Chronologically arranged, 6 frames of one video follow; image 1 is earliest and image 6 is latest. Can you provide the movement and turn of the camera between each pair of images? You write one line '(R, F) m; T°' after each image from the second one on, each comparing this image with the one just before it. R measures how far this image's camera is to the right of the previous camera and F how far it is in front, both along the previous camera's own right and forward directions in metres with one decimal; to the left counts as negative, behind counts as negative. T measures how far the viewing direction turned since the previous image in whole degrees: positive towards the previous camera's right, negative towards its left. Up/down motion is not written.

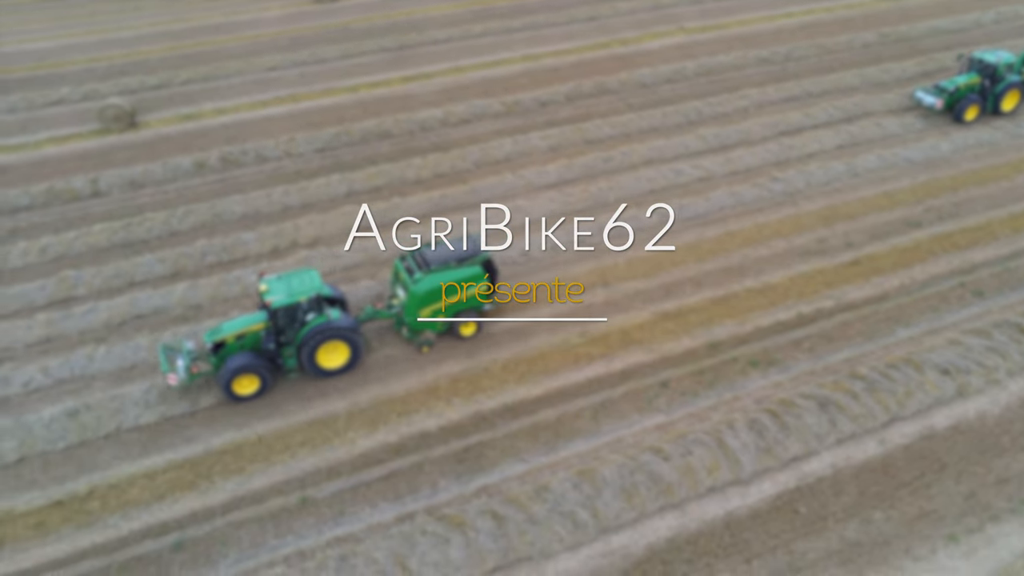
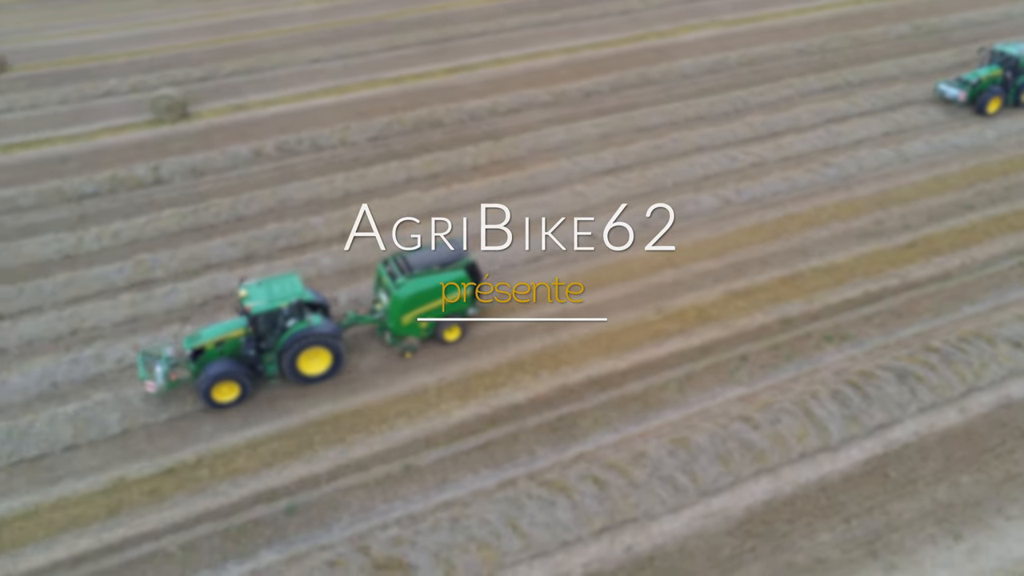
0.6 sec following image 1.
(-1.1, -0.3) m; 0°
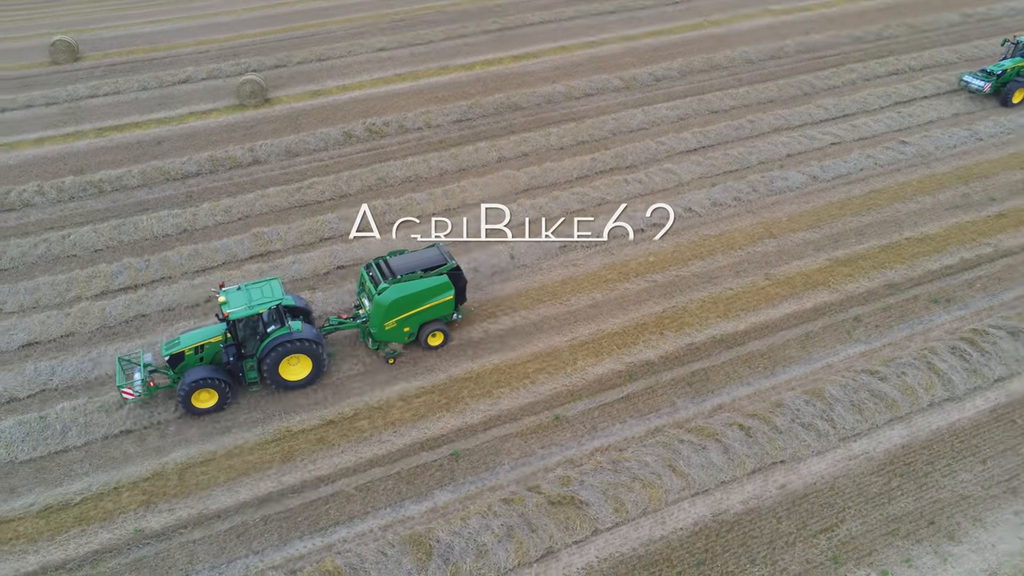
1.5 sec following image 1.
(-1.8, -0.6) m; 0°
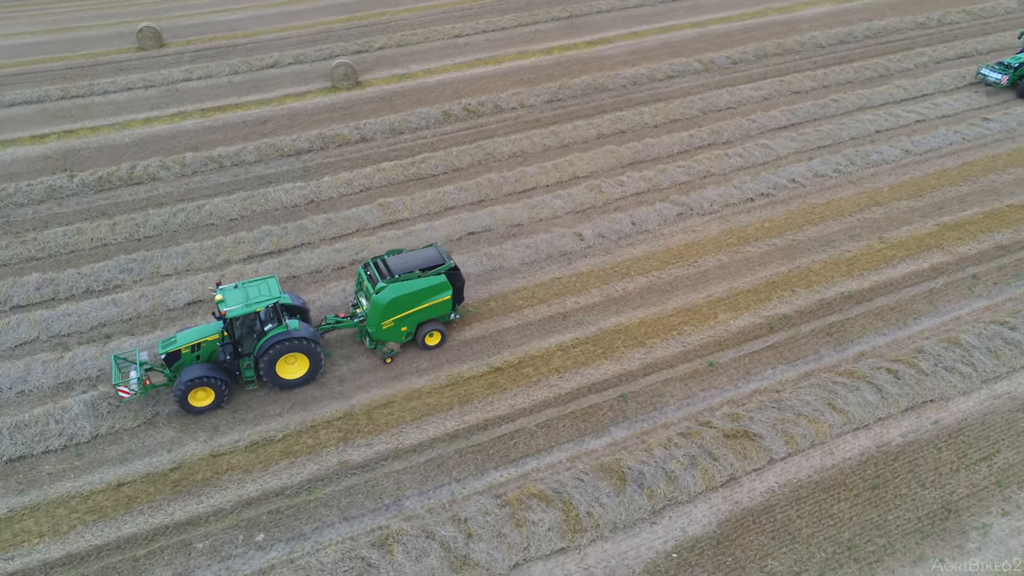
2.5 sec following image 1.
(-2.1, -0.7) m; 0°
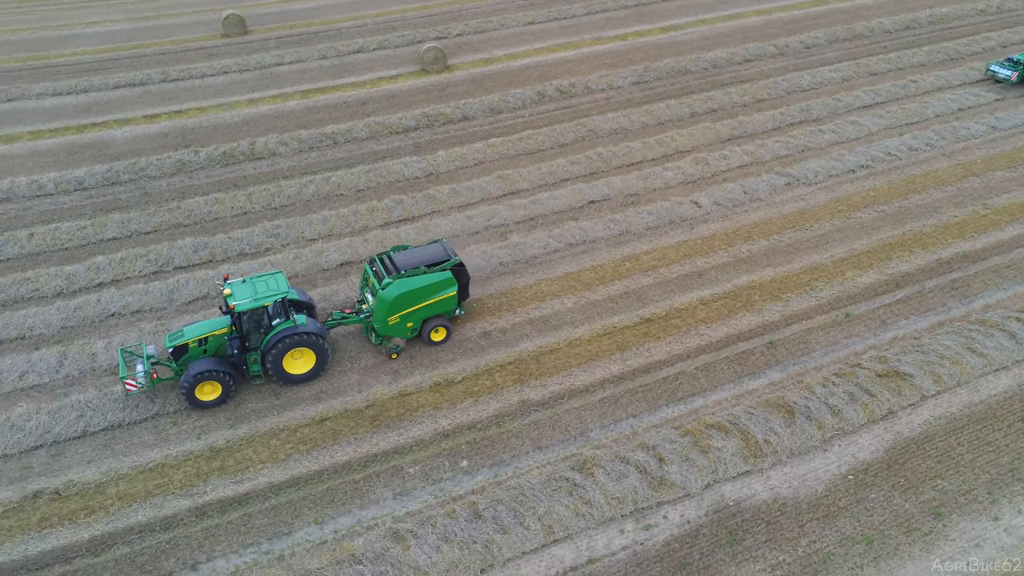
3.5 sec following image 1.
(-2.1, -0.8) m; 0°
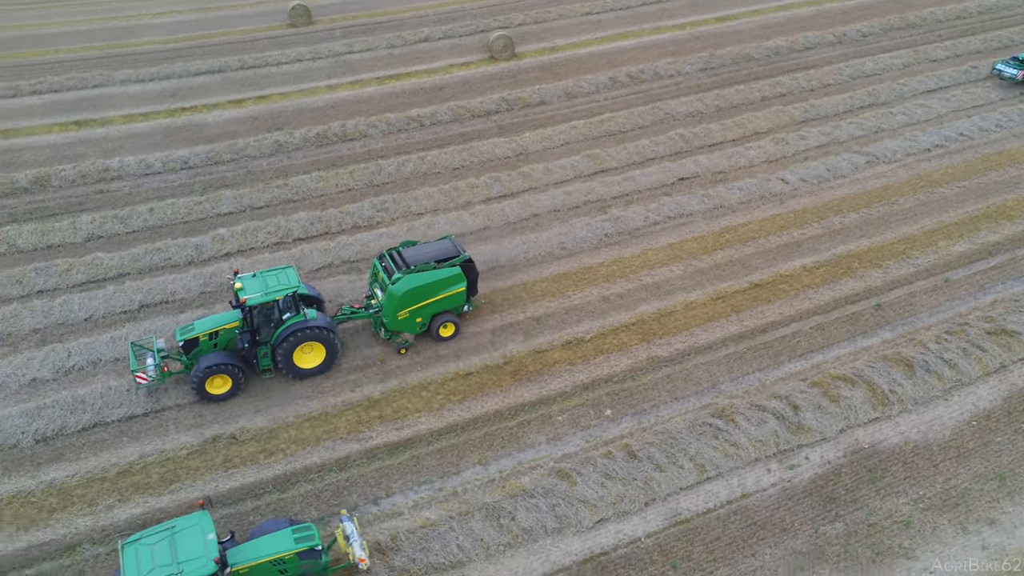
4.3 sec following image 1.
(-1.8, -0.7) m; 0°
